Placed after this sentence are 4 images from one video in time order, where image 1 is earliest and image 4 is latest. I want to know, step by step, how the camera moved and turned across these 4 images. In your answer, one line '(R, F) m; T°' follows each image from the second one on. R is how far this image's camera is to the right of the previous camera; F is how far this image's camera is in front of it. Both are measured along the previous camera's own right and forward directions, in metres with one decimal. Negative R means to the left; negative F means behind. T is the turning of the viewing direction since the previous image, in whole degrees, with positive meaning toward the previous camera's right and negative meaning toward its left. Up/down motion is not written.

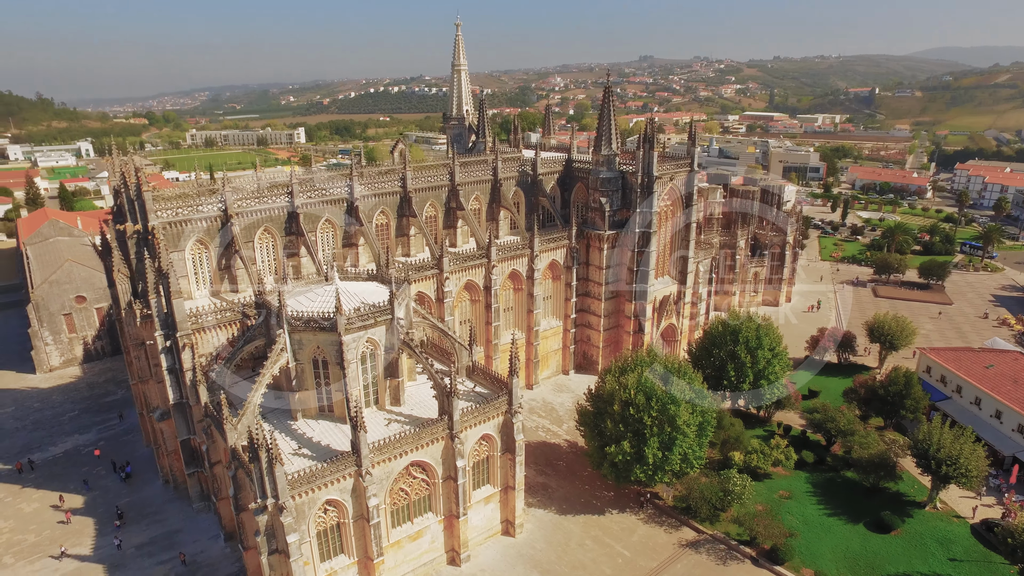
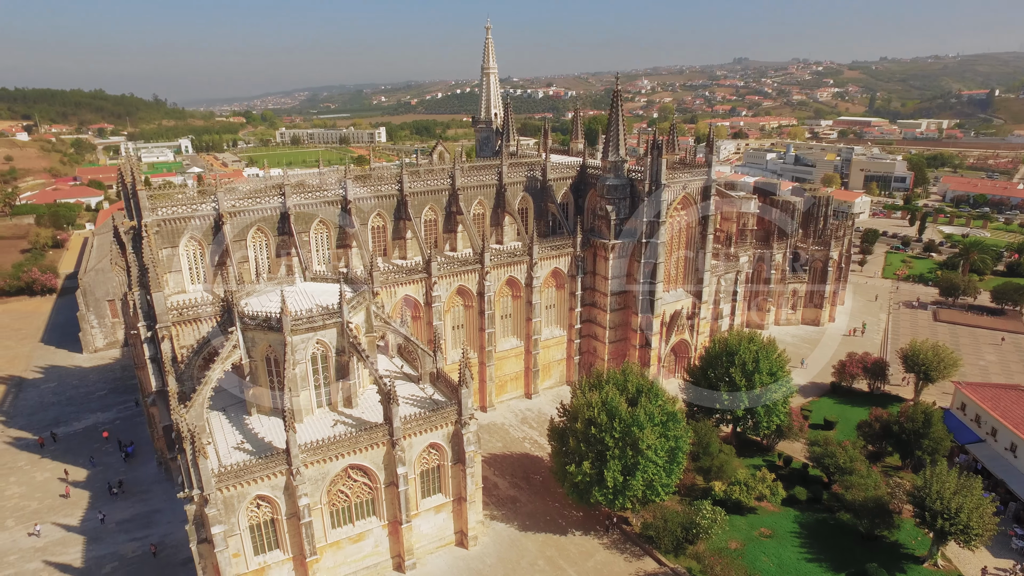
(+5.0, +0.8) m; -8°
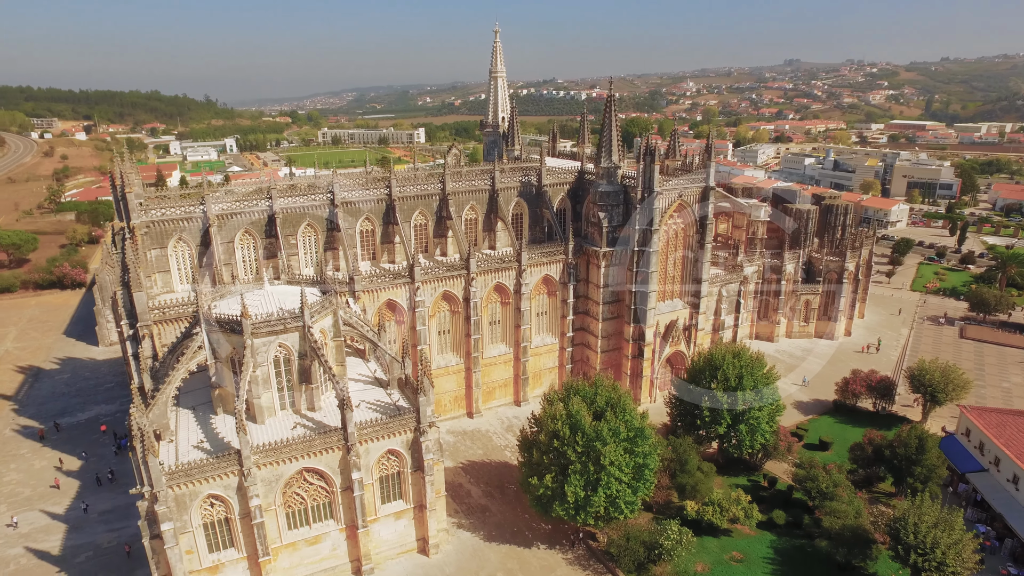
(+3.2, +0.4) m; -4°
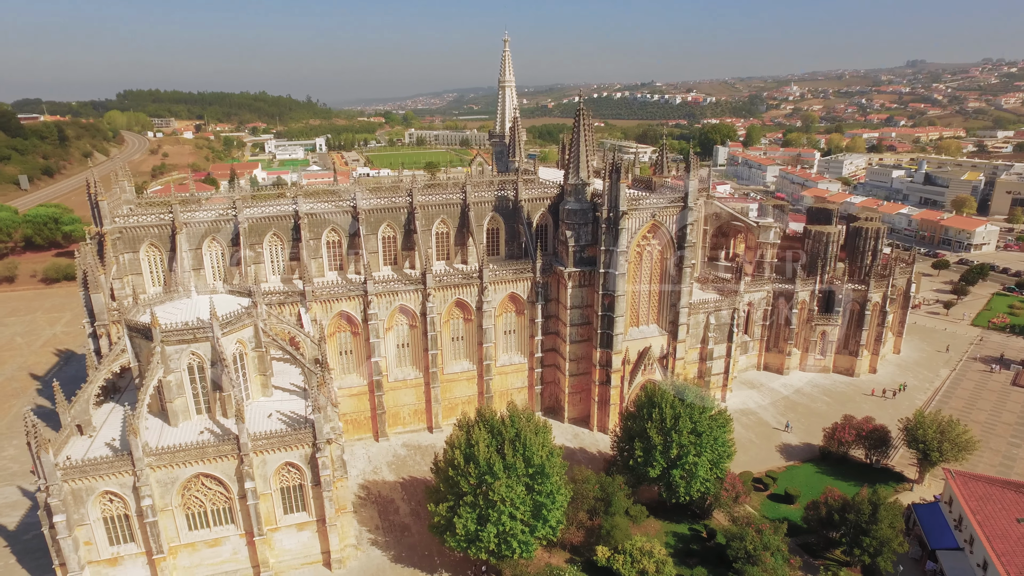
(+7.5, +1.3) m; -9°
